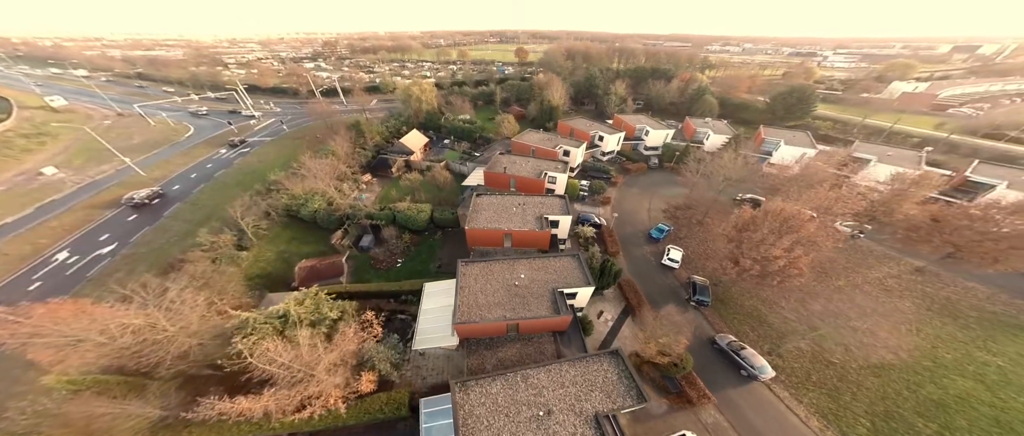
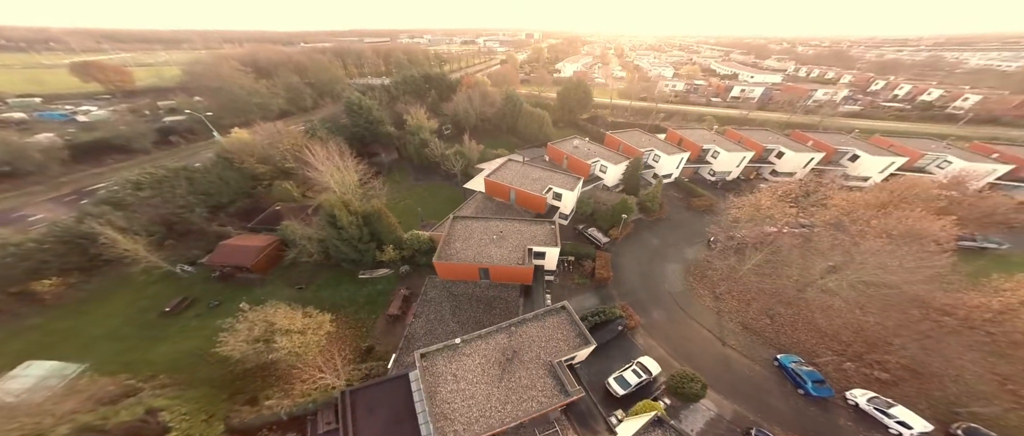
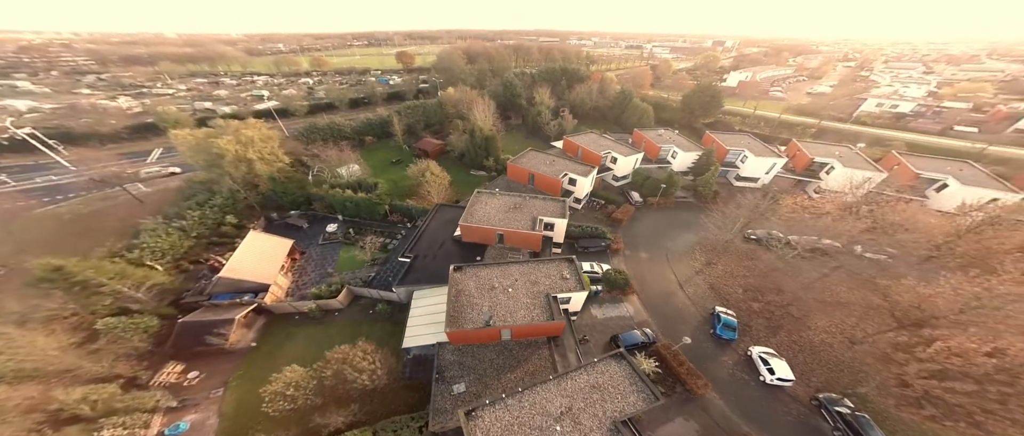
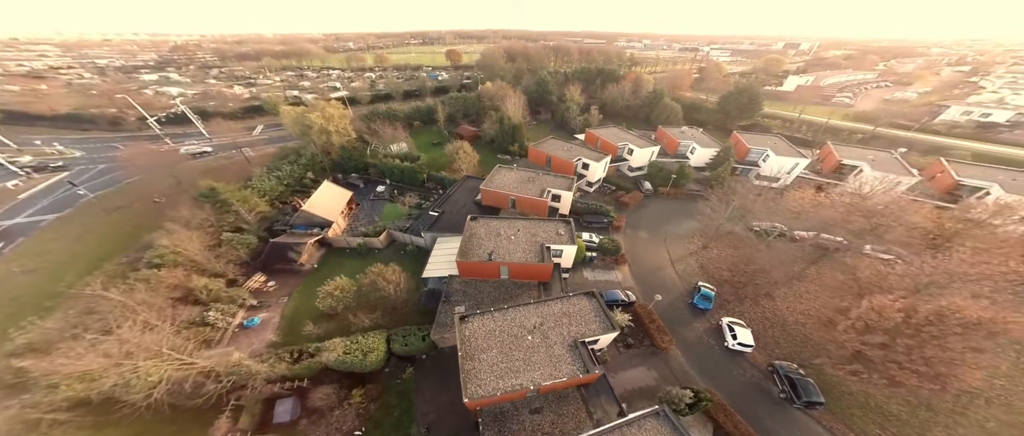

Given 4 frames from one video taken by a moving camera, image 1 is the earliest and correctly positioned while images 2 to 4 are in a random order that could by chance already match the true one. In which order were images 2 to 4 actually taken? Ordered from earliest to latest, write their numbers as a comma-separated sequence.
4, 3, 2
